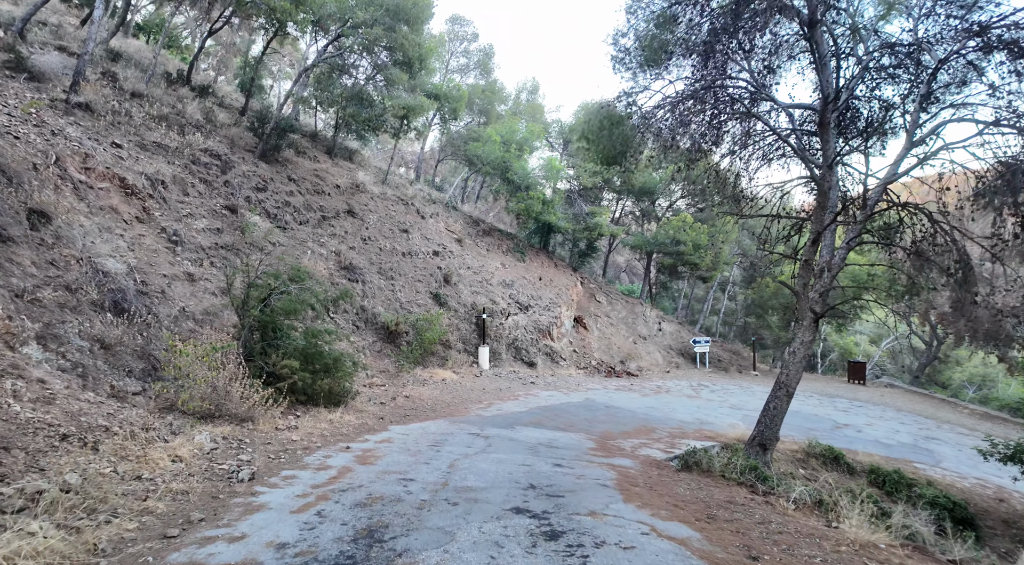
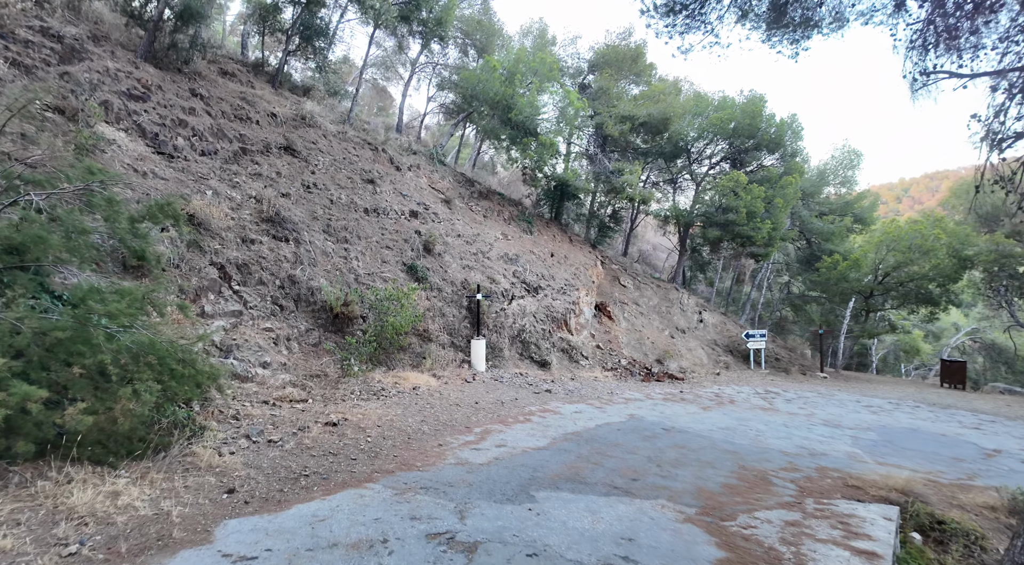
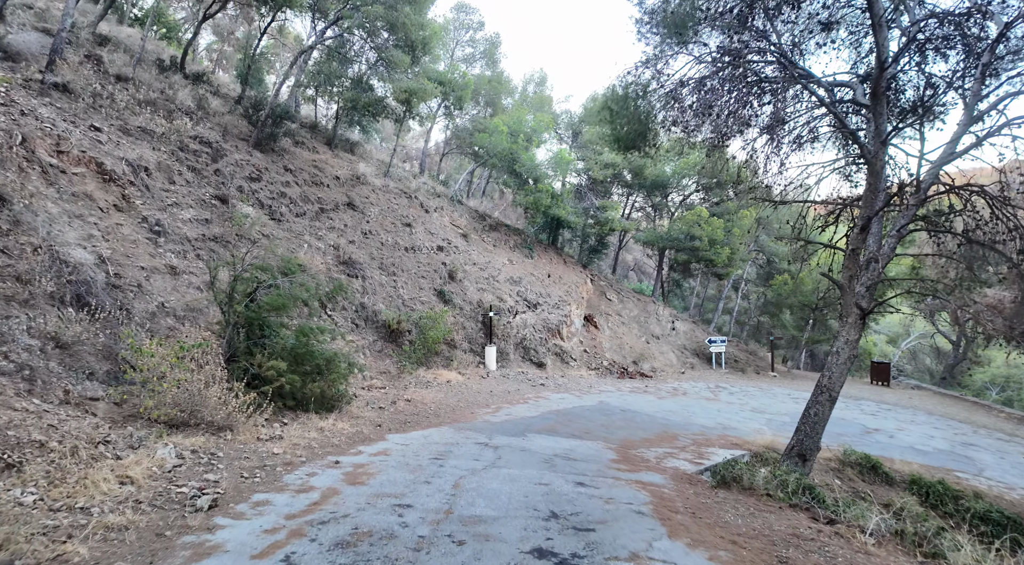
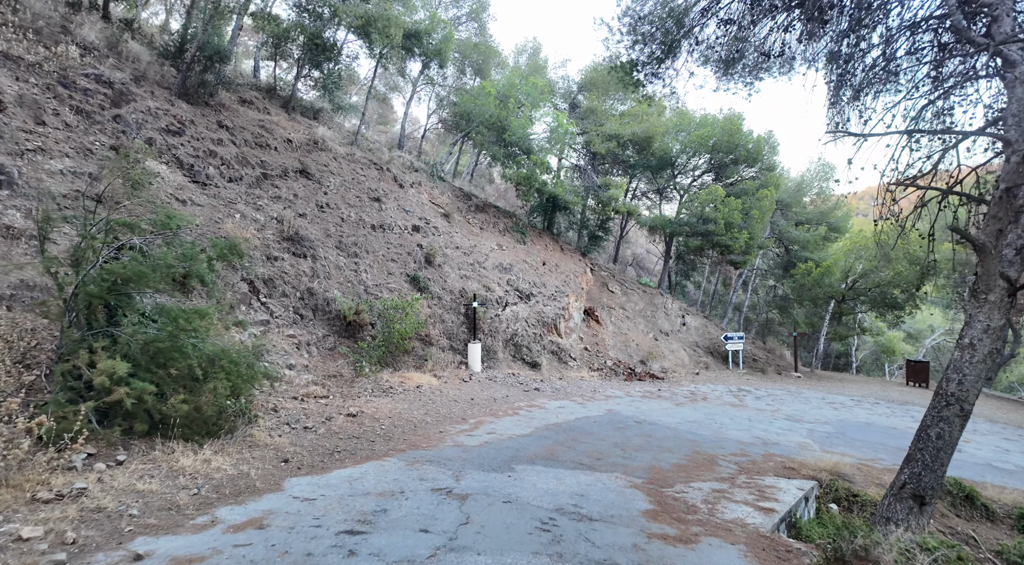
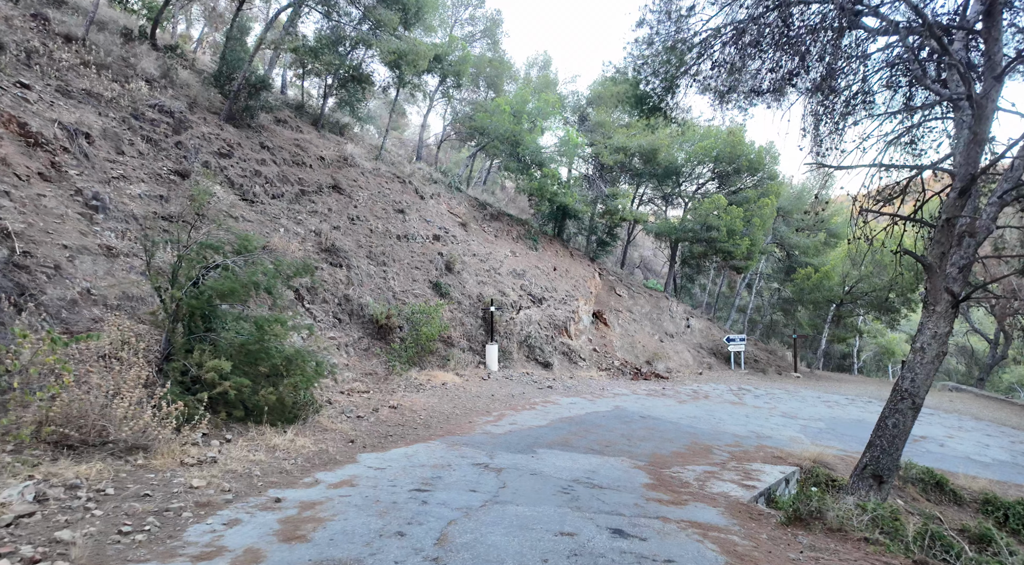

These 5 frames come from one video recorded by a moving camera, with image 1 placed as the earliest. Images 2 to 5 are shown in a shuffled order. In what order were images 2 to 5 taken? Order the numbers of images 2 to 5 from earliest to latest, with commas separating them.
3, 5, 4, 2
